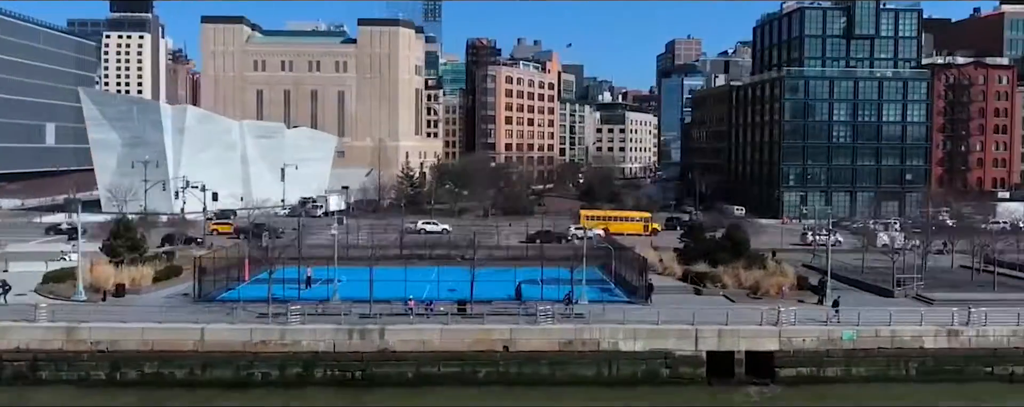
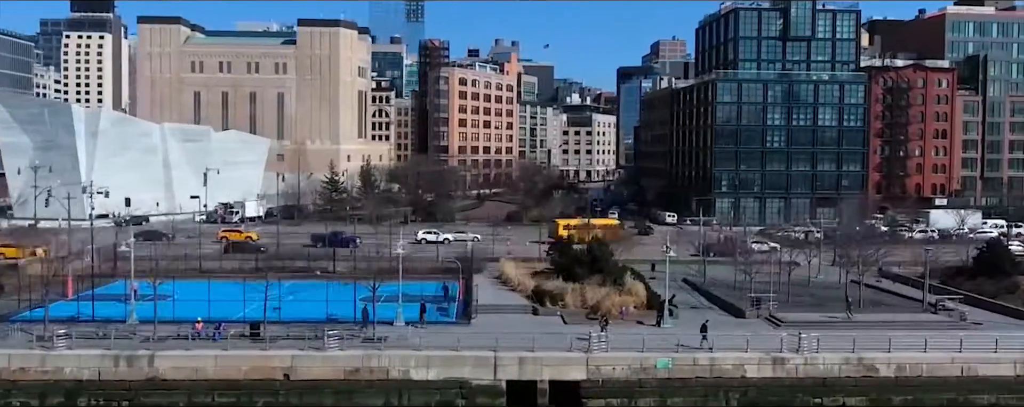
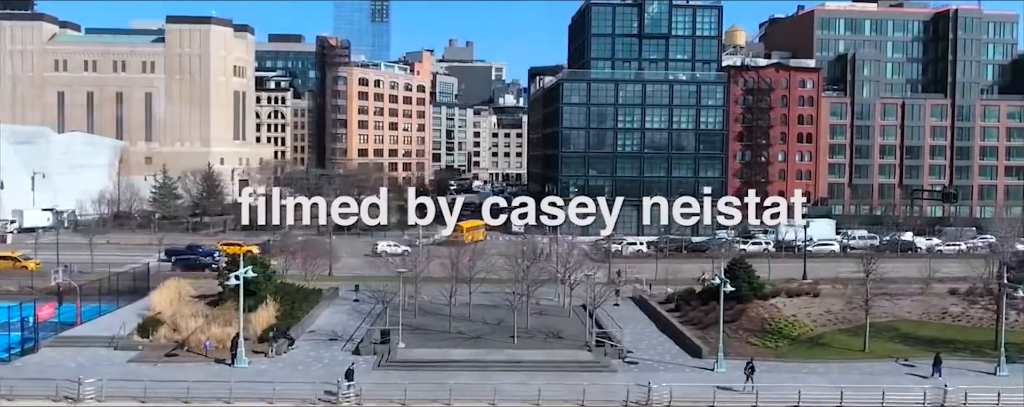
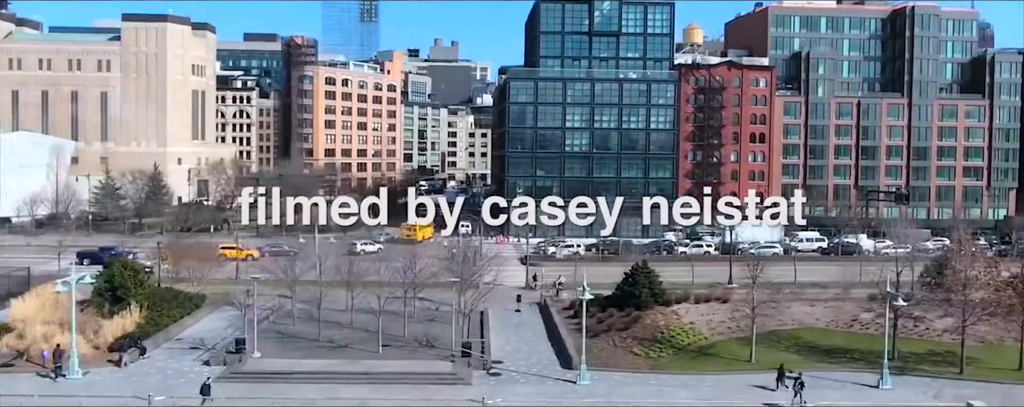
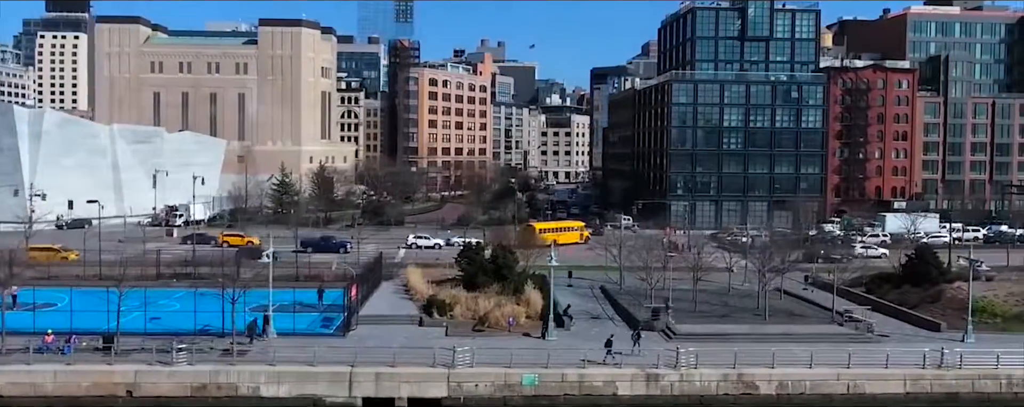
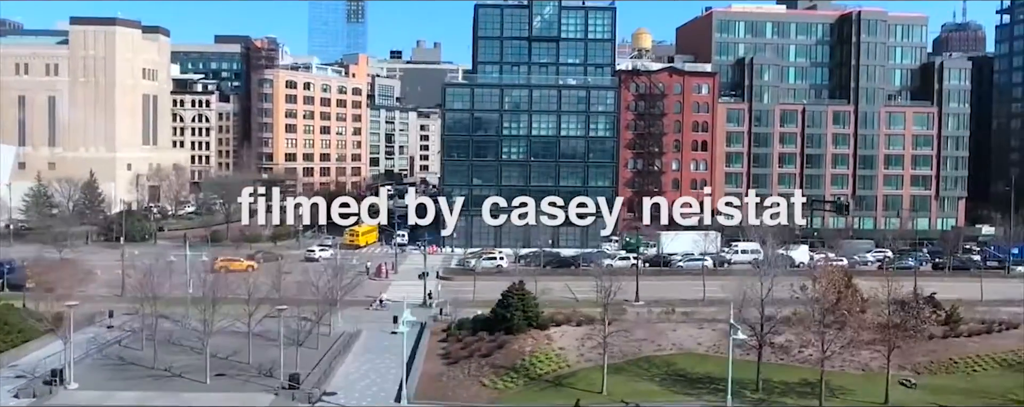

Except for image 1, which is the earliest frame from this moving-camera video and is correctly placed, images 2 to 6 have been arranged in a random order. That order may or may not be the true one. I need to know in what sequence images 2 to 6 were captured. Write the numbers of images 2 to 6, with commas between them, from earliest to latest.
2, 5, 3, 4, 6
